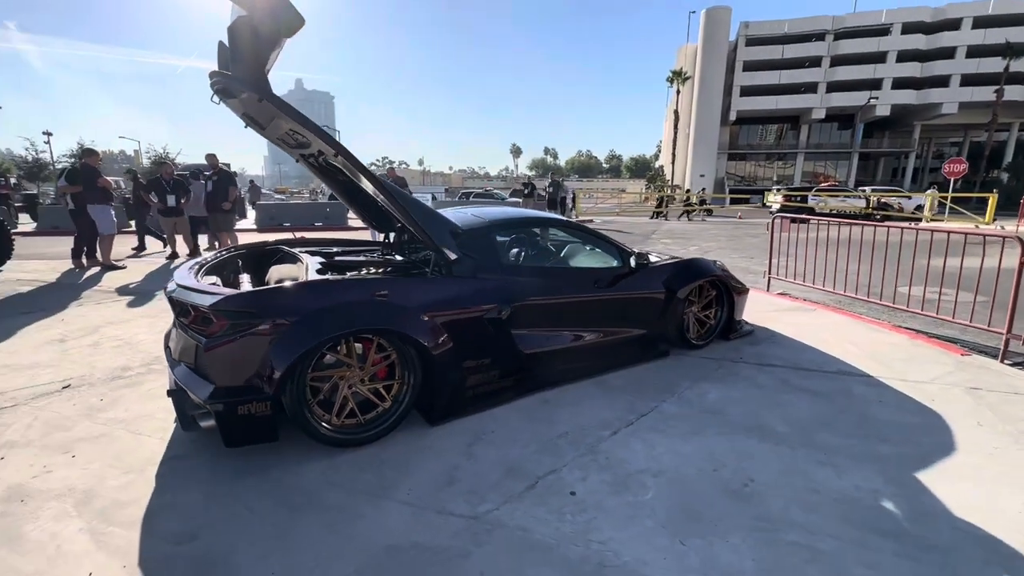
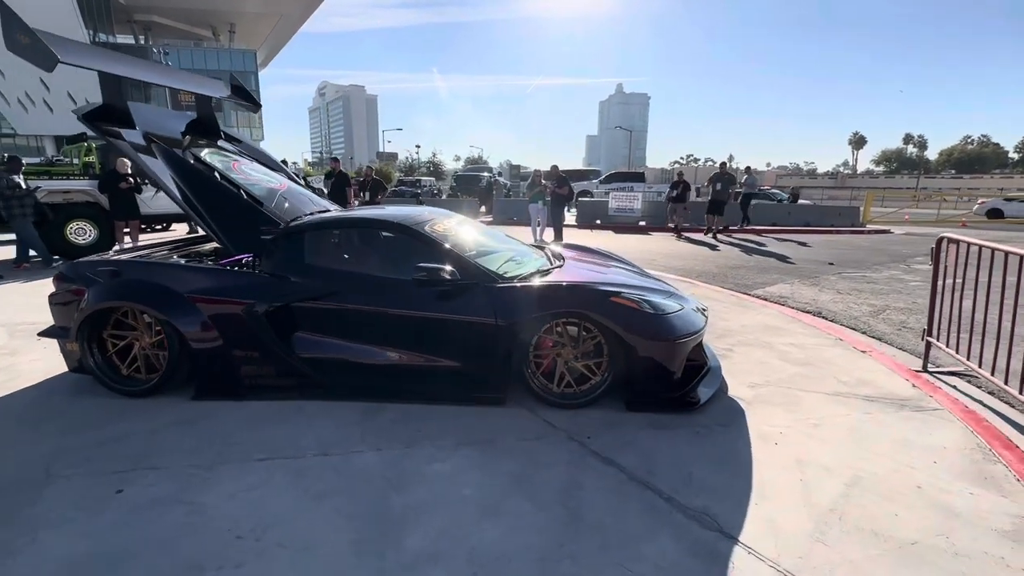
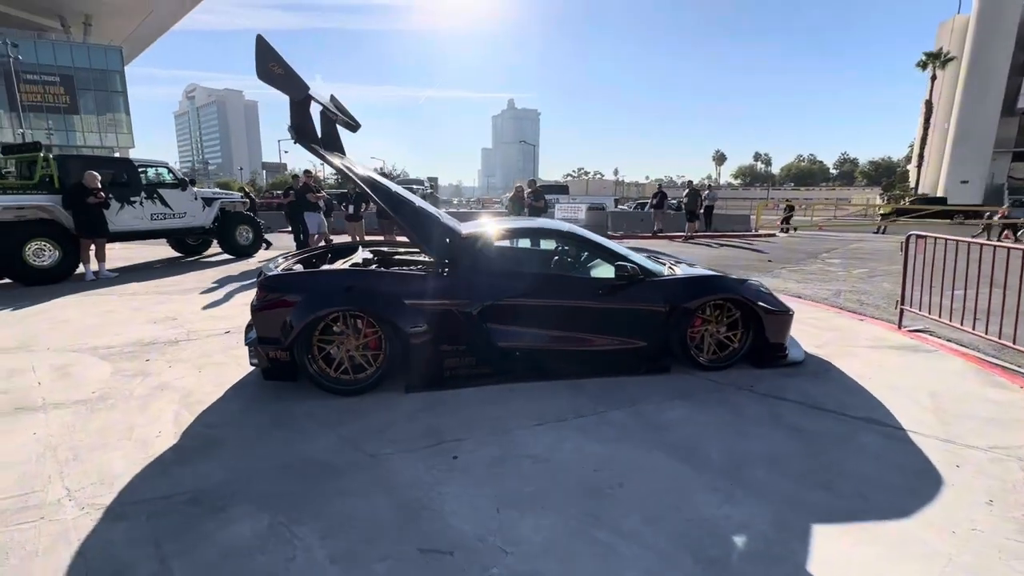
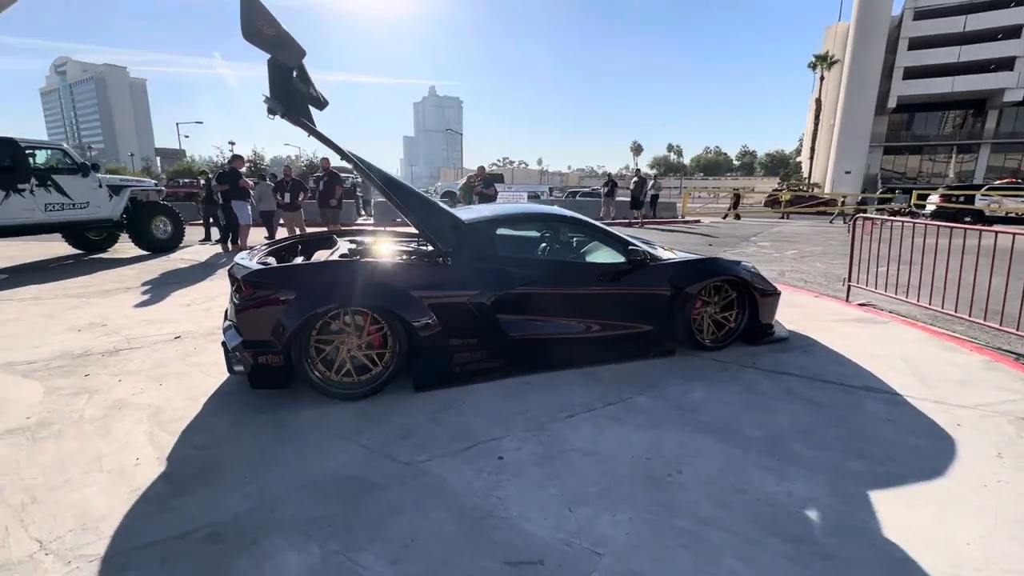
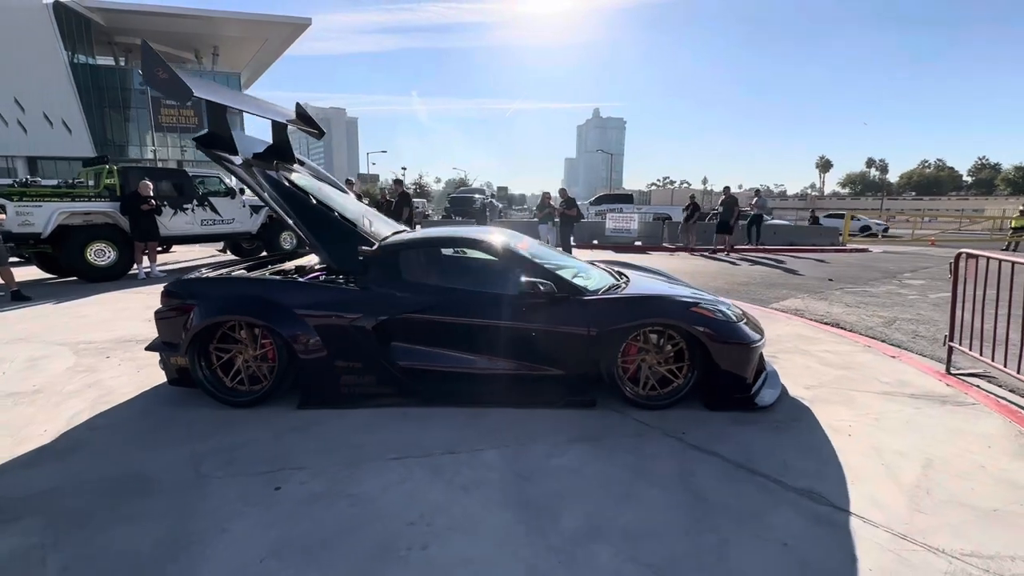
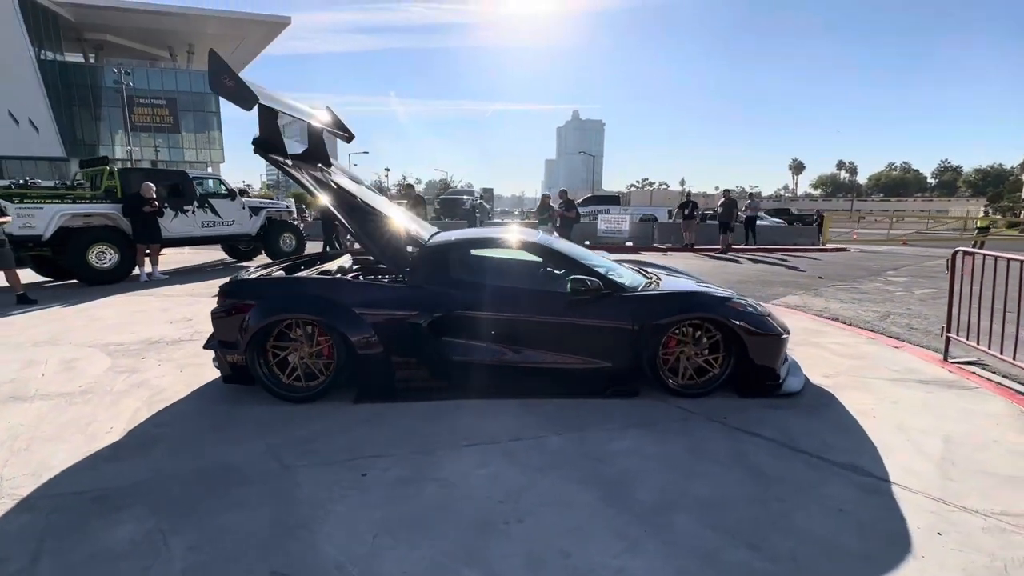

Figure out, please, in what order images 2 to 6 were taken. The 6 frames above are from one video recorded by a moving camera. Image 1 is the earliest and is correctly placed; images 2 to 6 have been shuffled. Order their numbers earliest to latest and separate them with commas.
4, 3, 6, 5, 2
